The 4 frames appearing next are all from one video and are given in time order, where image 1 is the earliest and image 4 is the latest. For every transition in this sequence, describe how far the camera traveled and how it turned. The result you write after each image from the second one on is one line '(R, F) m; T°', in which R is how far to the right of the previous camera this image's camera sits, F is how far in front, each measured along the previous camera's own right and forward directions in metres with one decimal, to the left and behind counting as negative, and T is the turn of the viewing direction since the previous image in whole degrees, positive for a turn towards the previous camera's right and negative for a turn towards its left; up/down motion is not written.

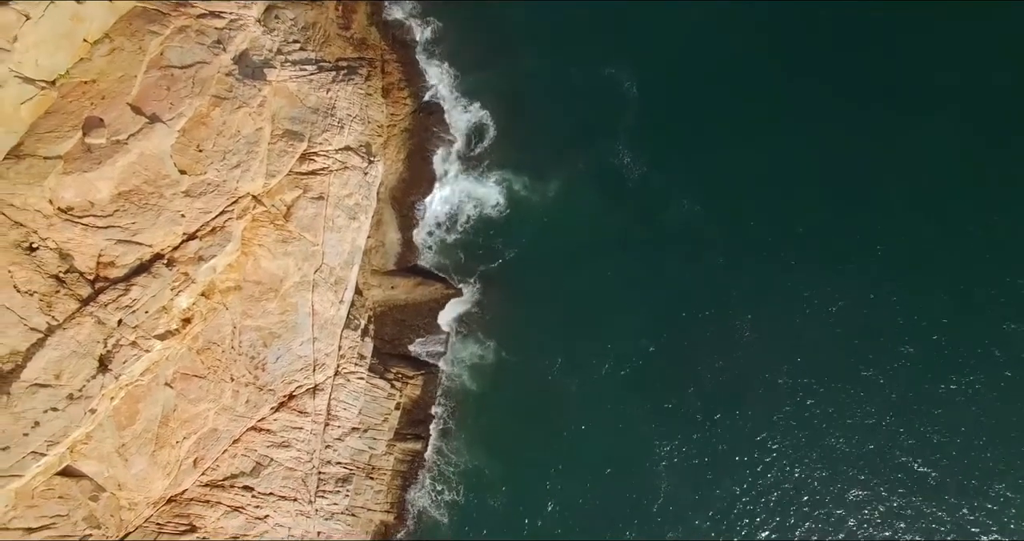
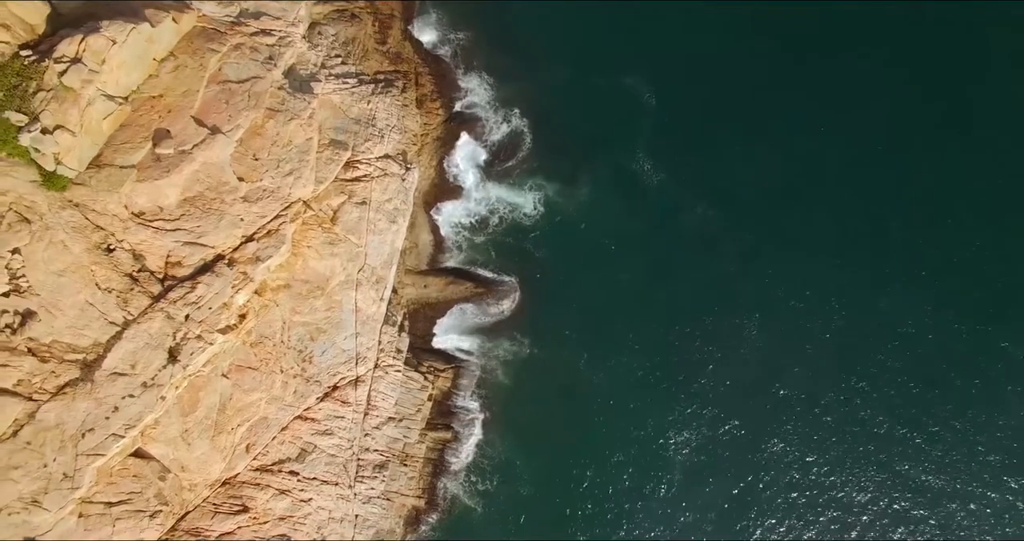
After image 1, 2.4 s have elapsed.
(-1.6, -2.6) m; 0°
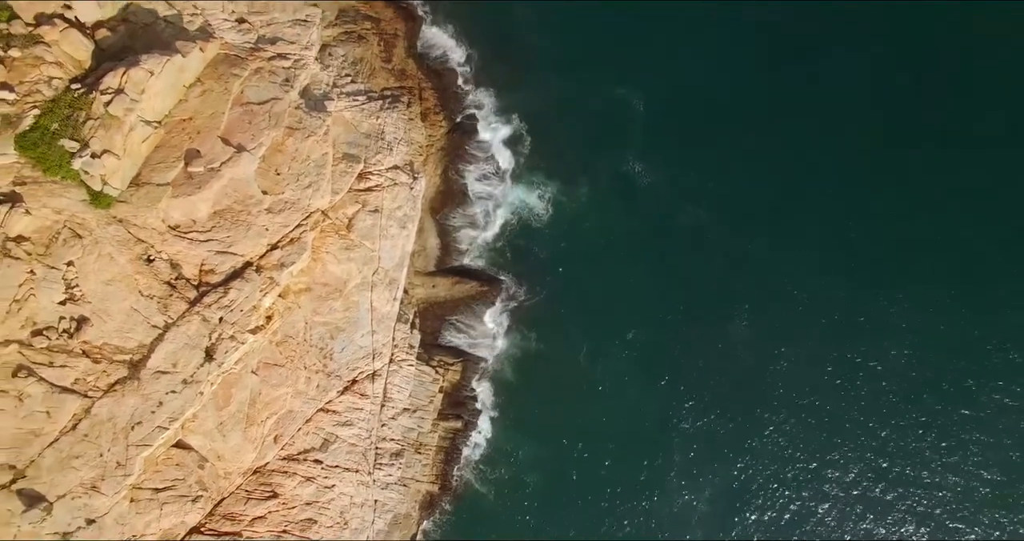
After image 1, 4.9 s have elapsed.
(-0.1, -3.1) m; 0°
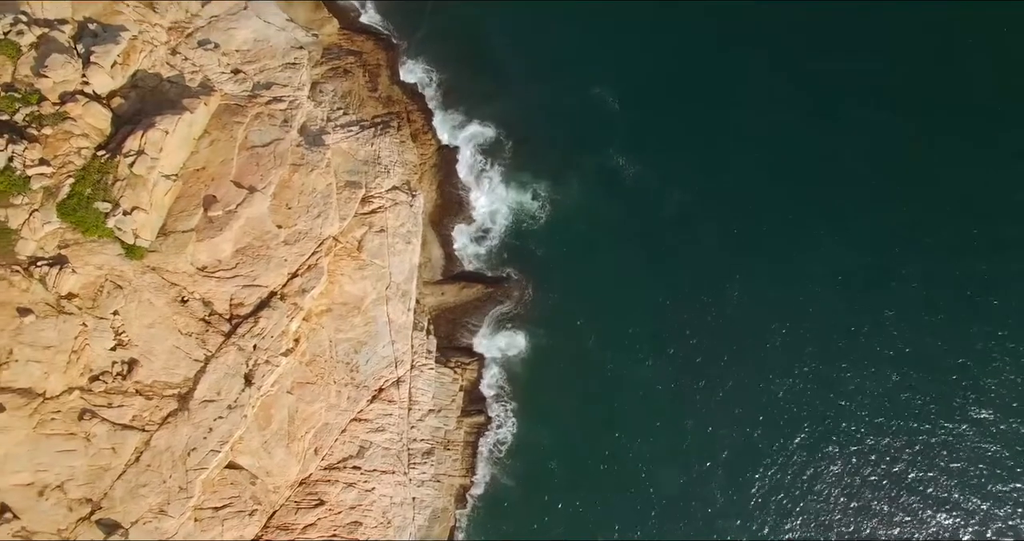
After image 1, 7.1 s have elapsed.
(0.0, -3.1) m; 0°
